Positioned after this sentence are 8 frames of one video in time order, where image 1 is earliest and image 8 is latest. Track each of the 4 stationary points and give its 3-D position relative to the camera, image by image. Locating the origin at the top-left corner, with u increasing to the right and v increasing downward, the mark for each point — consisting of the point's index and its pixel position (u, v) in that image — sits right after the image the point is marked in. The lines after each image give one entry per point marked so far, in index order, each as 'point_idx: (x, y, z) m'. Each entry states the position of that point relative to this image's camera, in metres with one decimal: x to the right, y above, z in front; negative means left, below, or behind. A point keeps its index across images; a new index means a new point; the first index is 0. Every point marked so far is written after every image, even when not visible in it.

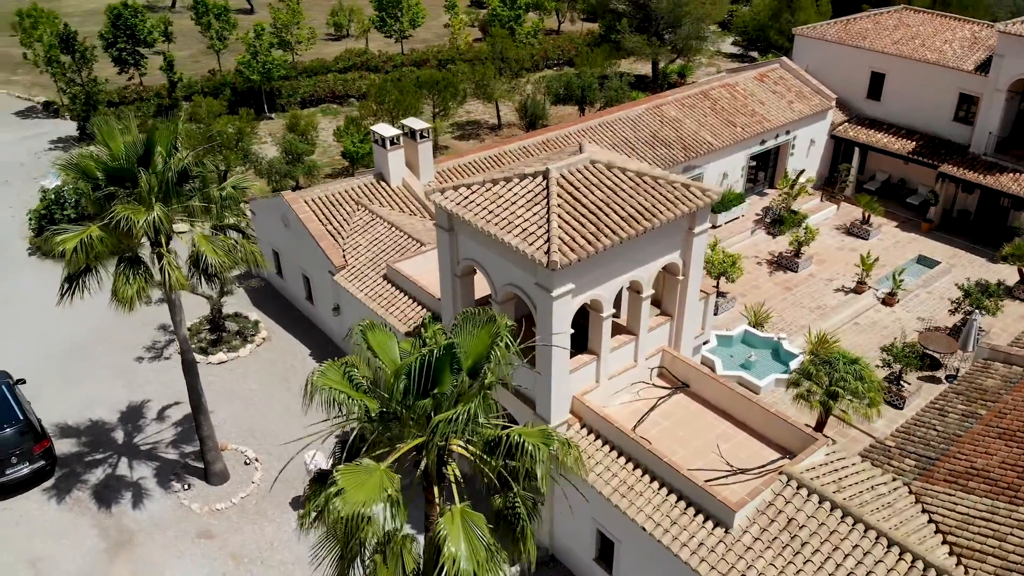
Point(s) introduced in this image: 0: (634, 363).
0: (+2.4, -1.5, +17.3) m
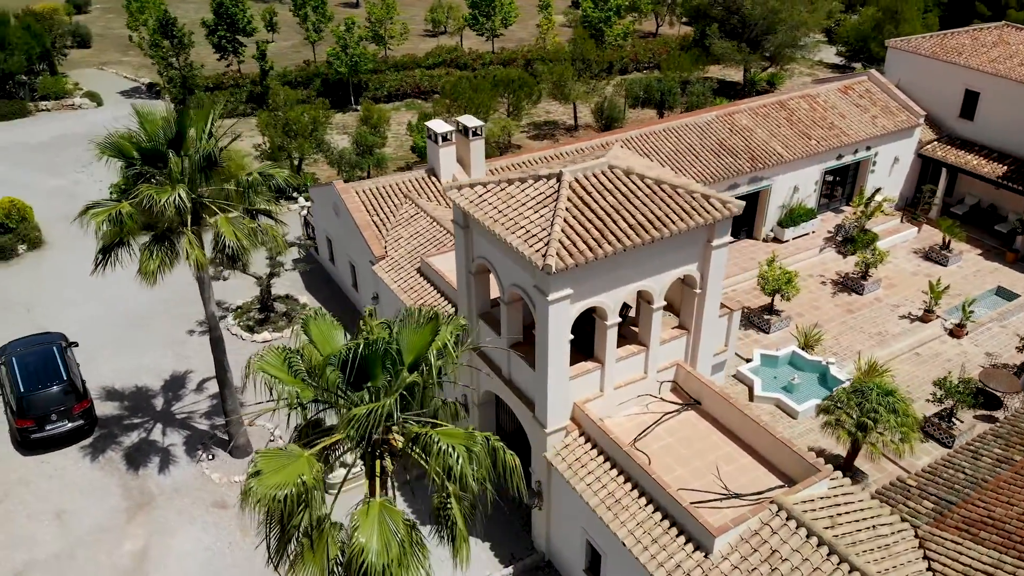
0: (+2.5, -1.7, +16.9) m
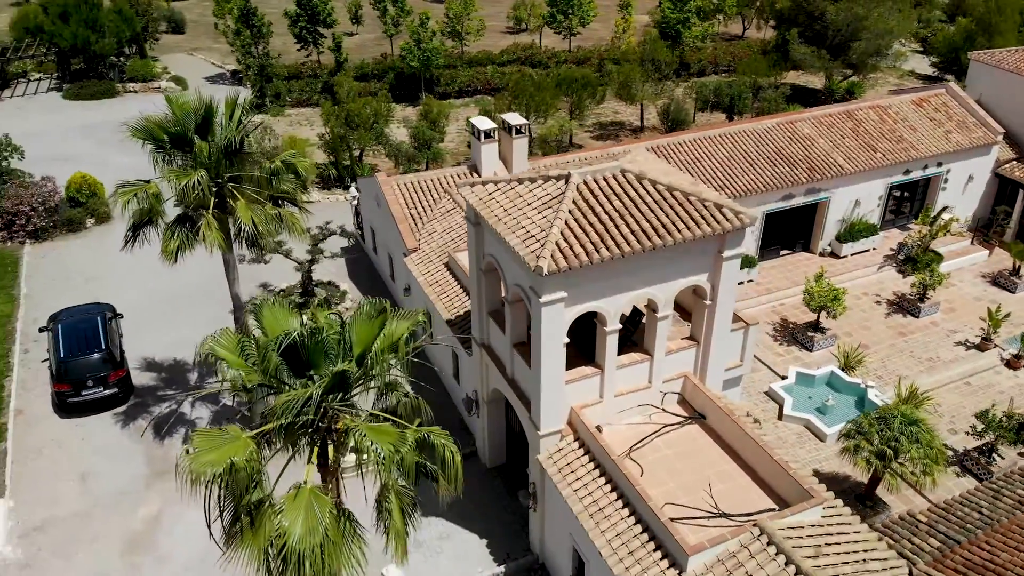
0: (+2.6, -1.8, +16.6) m
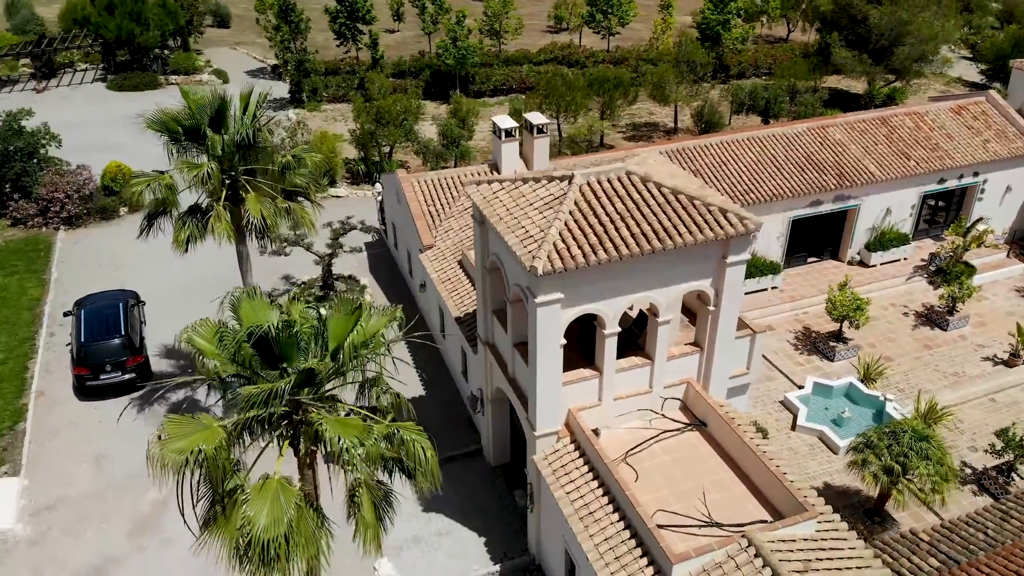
0: (+2.5, -1.9, +16.5) m
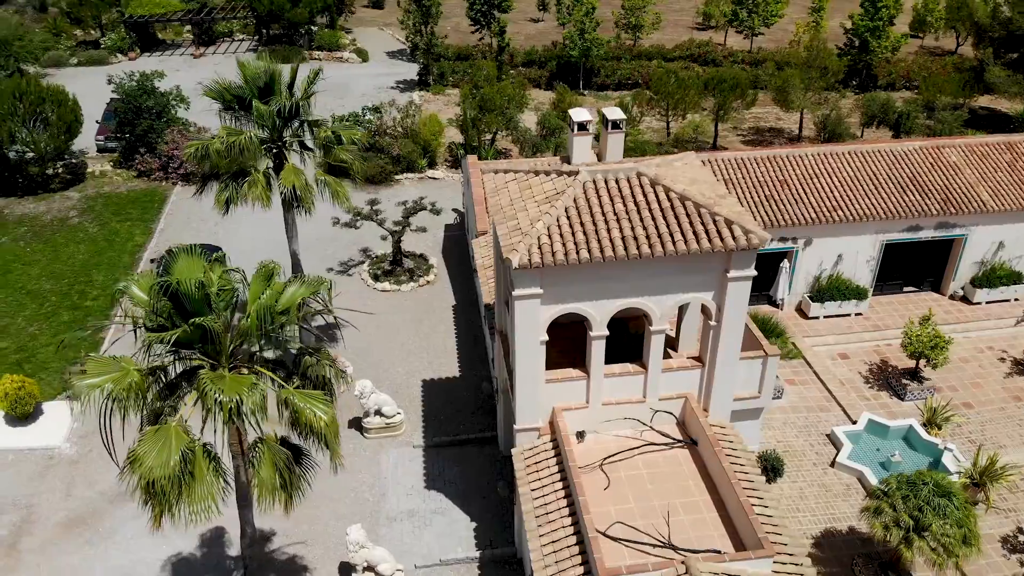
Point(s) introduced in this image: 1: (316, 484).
0: (+2.3, -2.0, +16.0) m
1: (-4.1, -4.1, +18.8) m
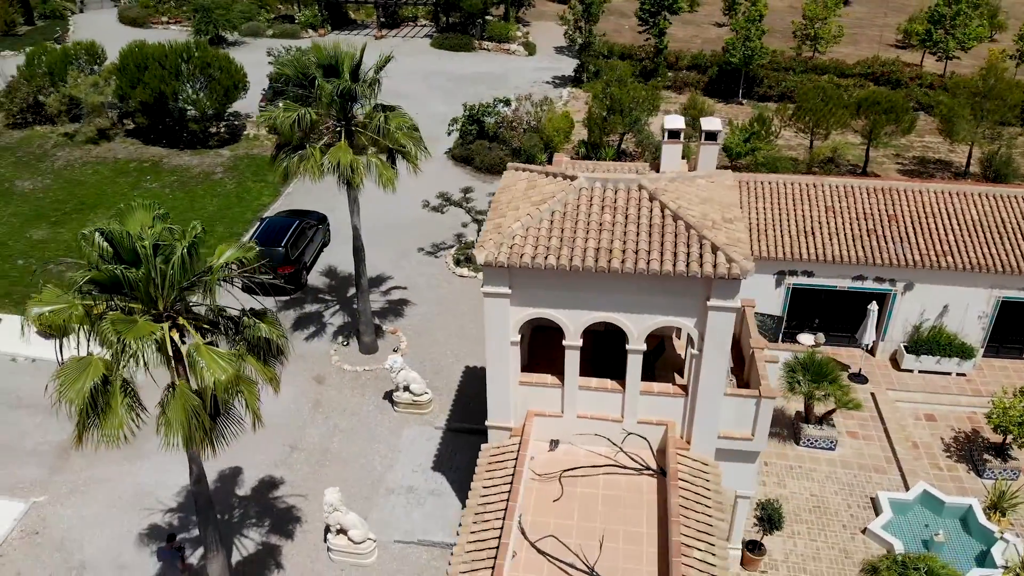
0: (+1.9, -2.3, +15.5) m
1: (-3.9, -3.5, +19.8) m
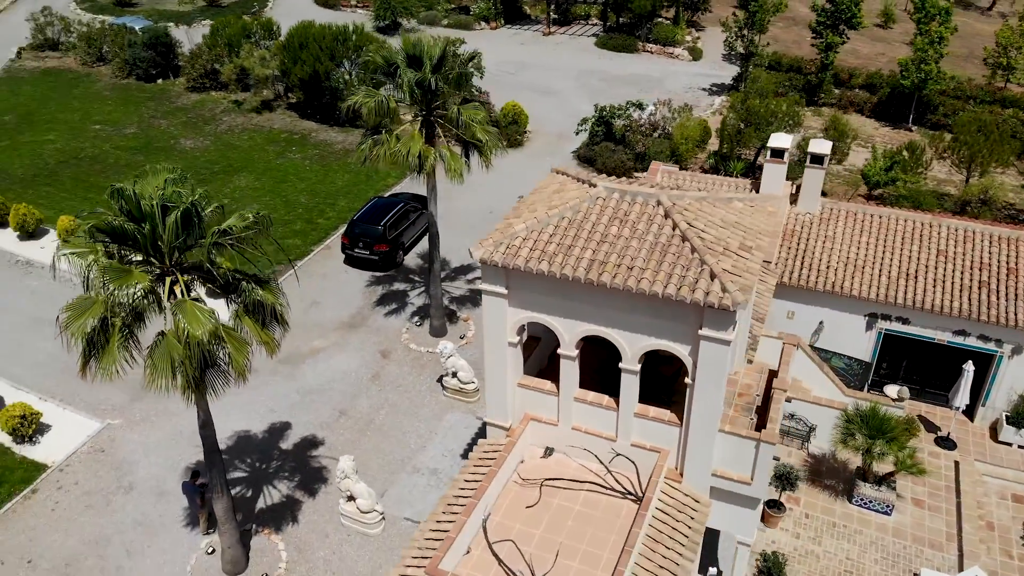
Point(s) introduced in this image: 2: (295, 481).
0: (+1.7, -2.5, +15.1) m
1: (-3.0, -3.0, +20.7) m
2: (-4.6, -4.1, +18.9) m
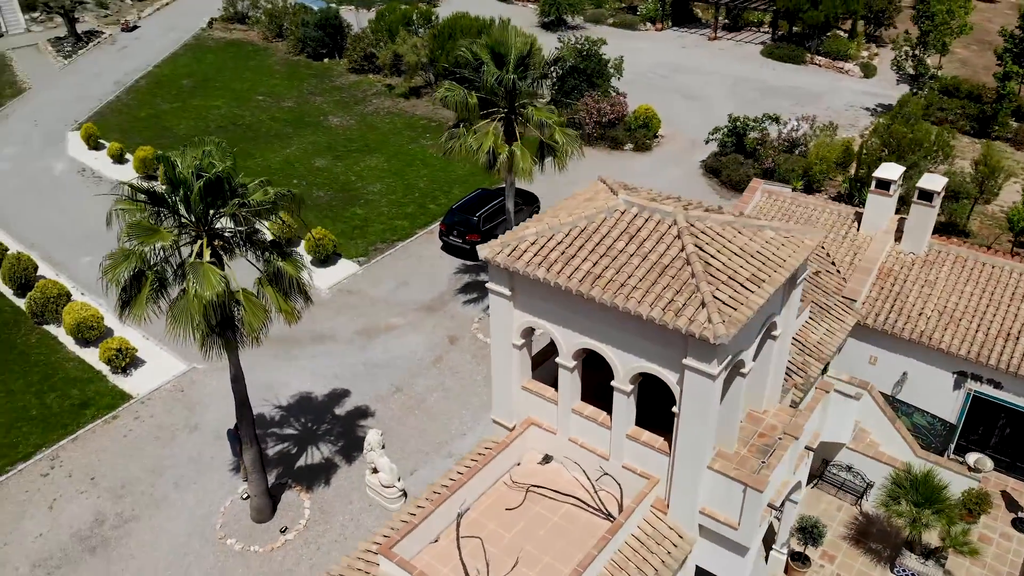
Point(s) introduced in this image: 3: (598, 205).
0: (+1.6, -2.8, +14.8) m
1: (-1.9, -2.7, +21.3) m
2: (-3.9, -3.6, +20.0) m
3: (+1.5, +1.4, +14.9) m
